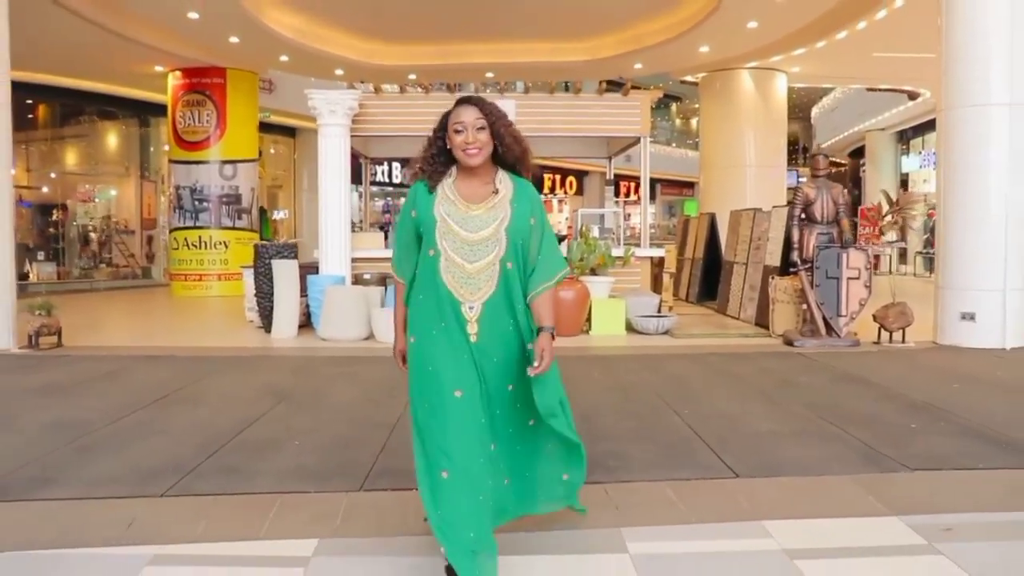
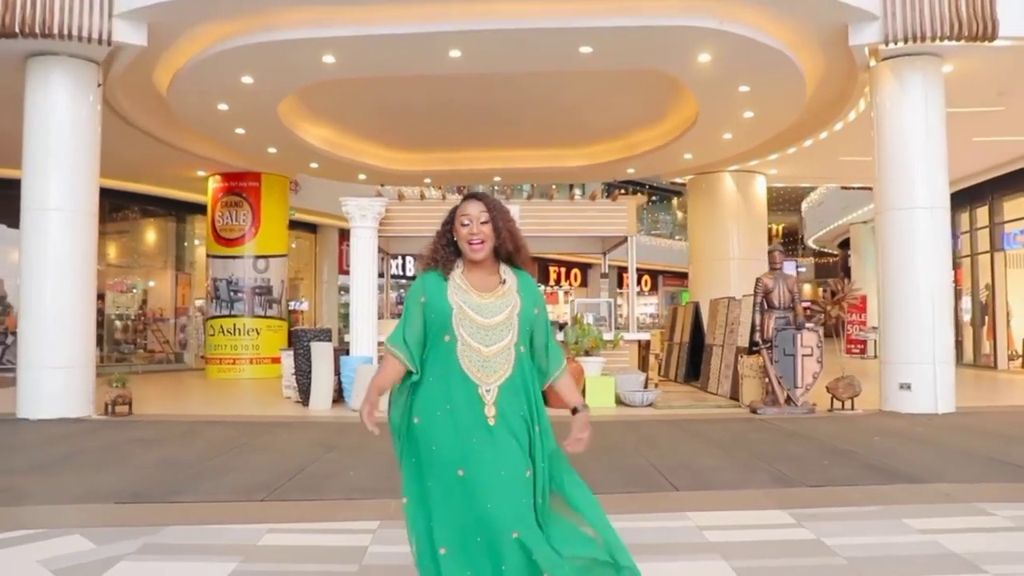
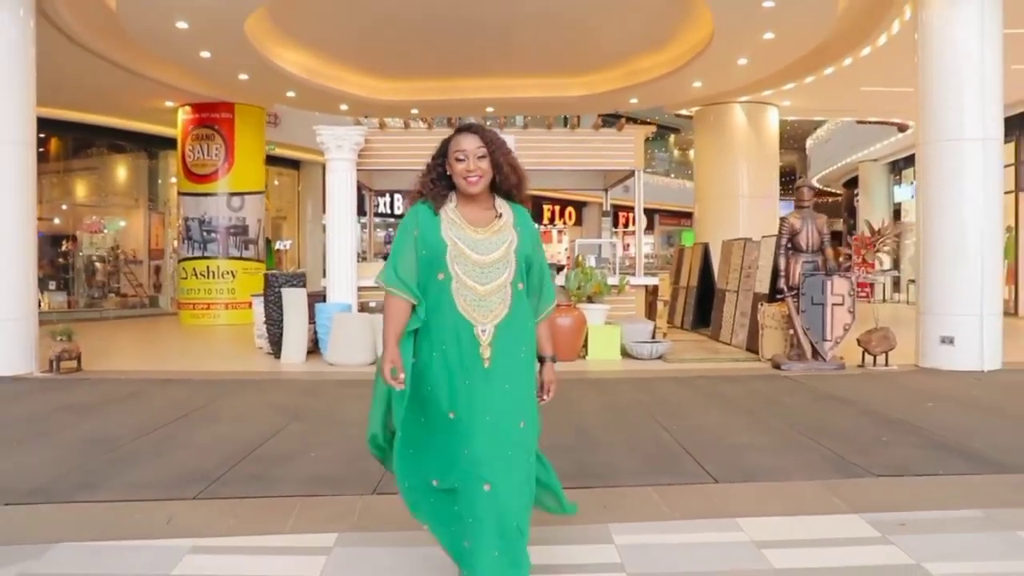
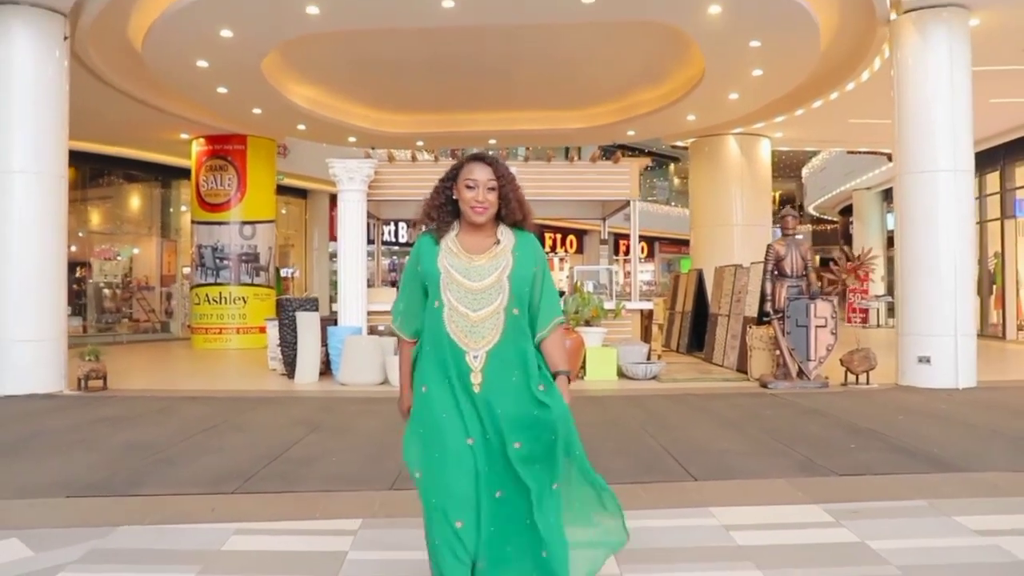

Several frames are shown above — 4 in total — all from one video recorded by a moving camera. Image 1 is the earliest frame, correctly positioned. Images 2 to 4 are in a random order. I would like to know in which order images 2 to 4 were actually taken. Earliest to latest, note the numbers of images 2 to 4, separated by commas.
3, 4, 2
